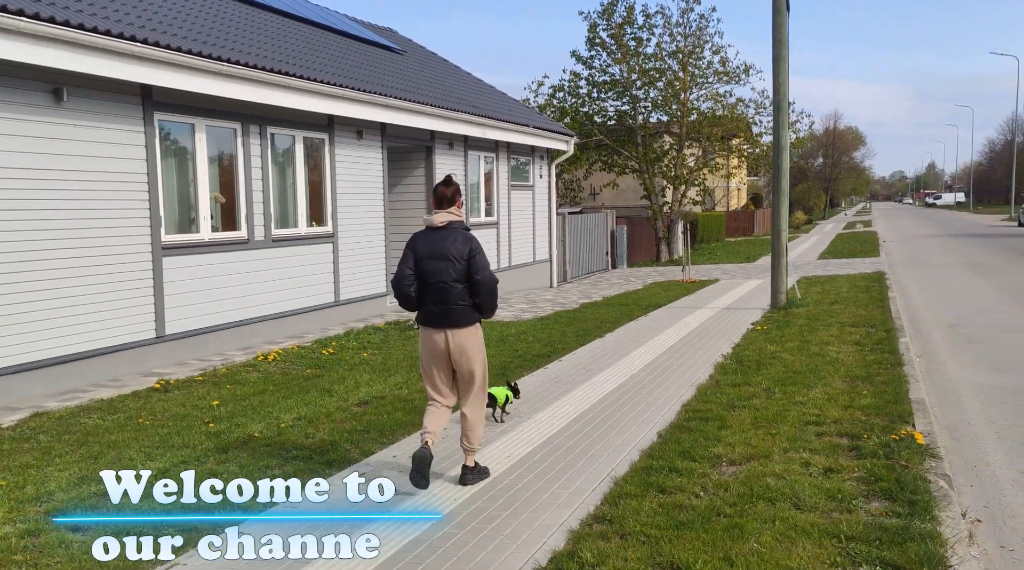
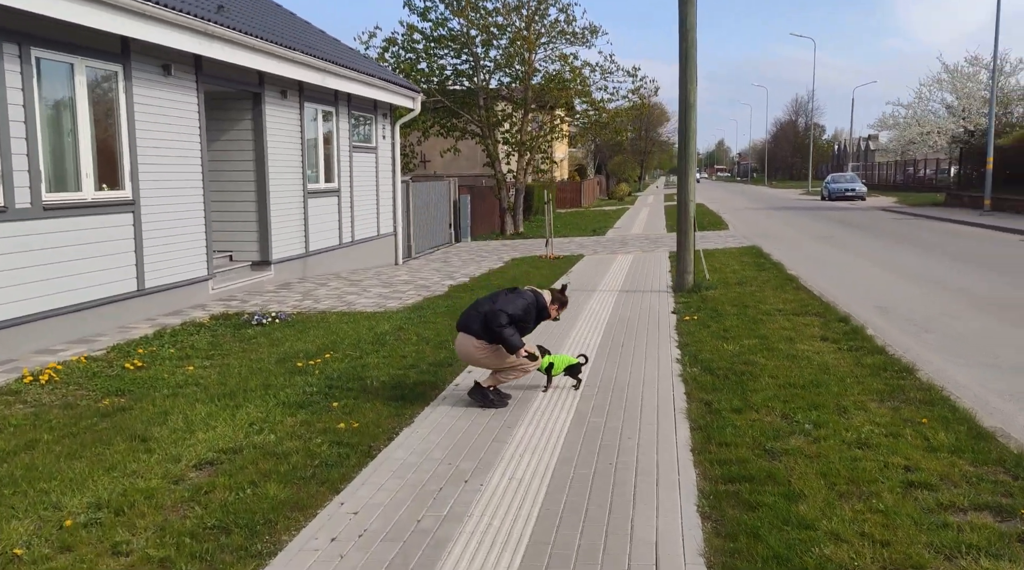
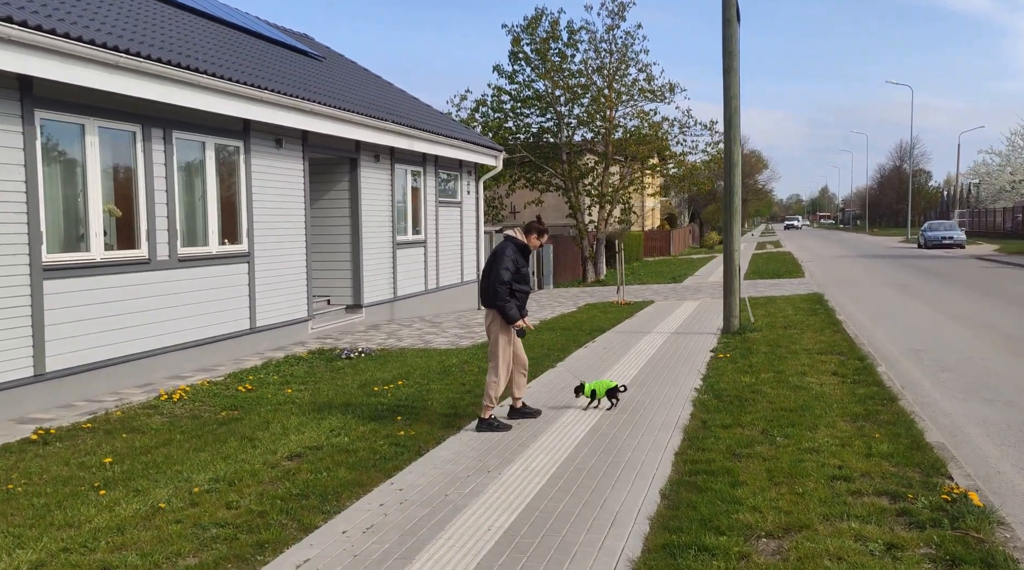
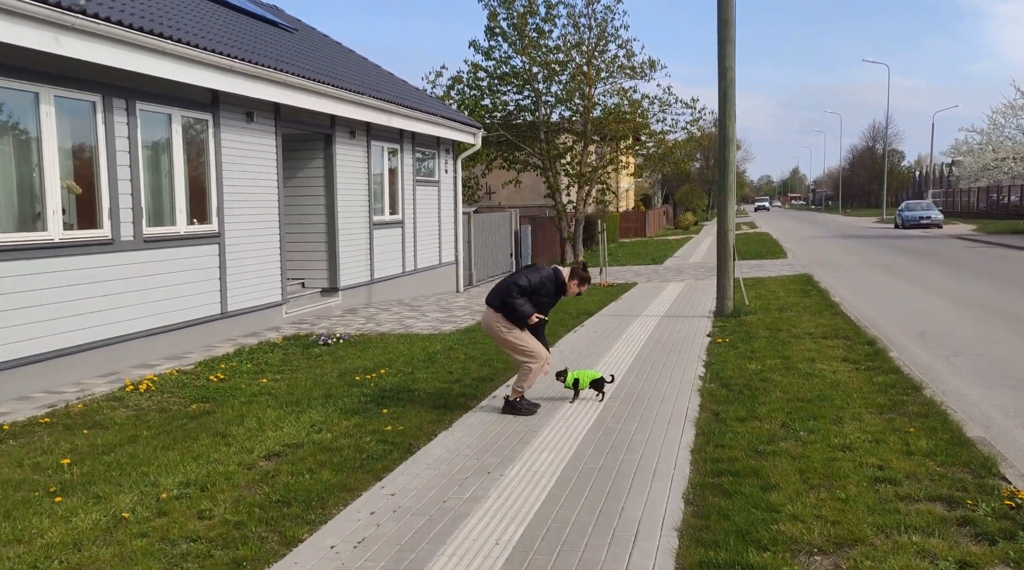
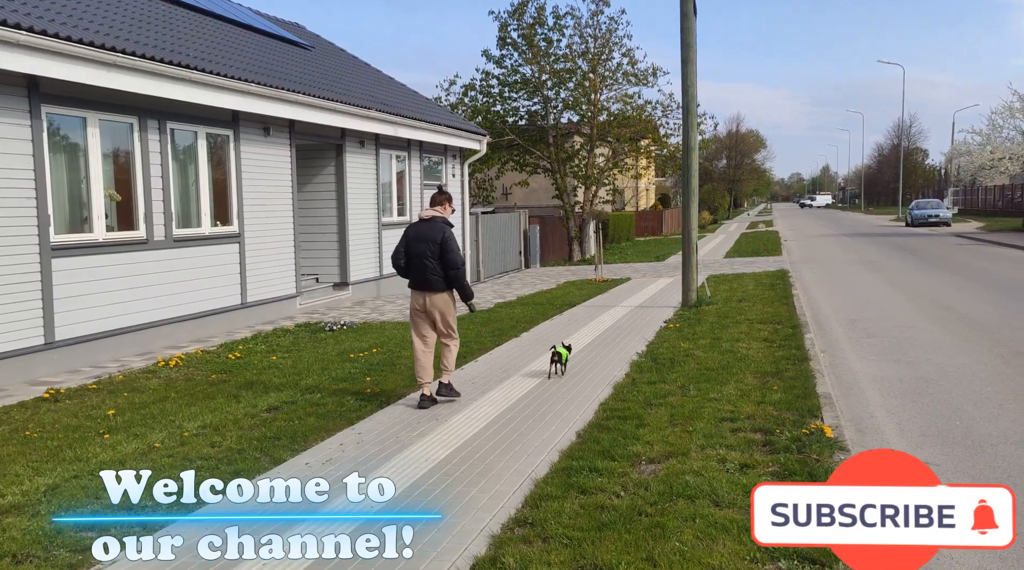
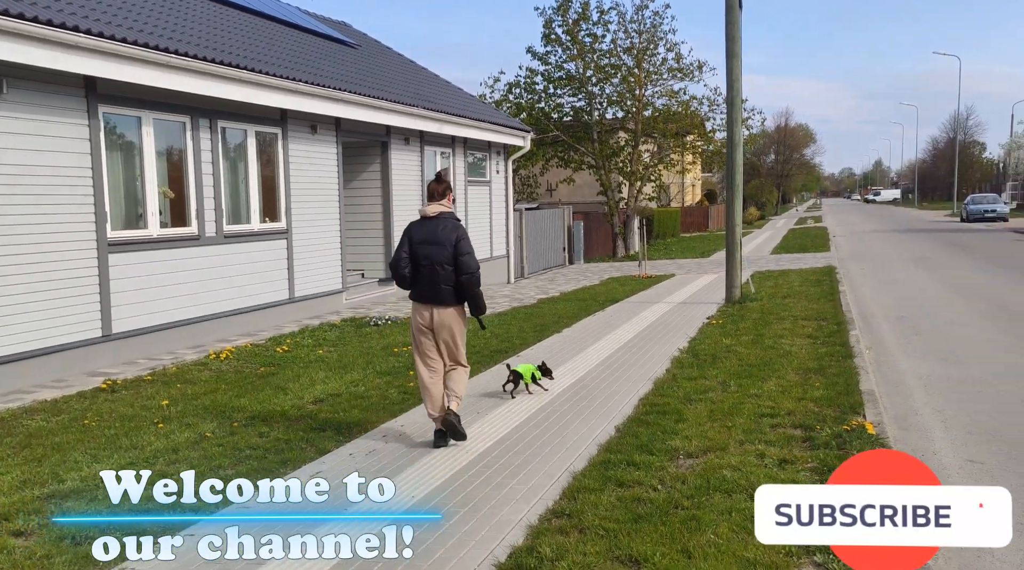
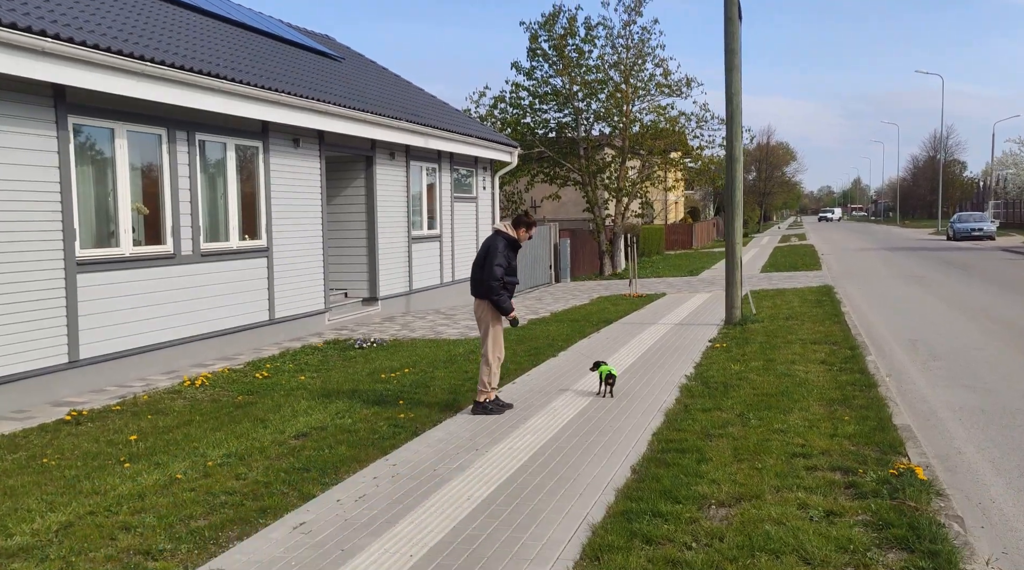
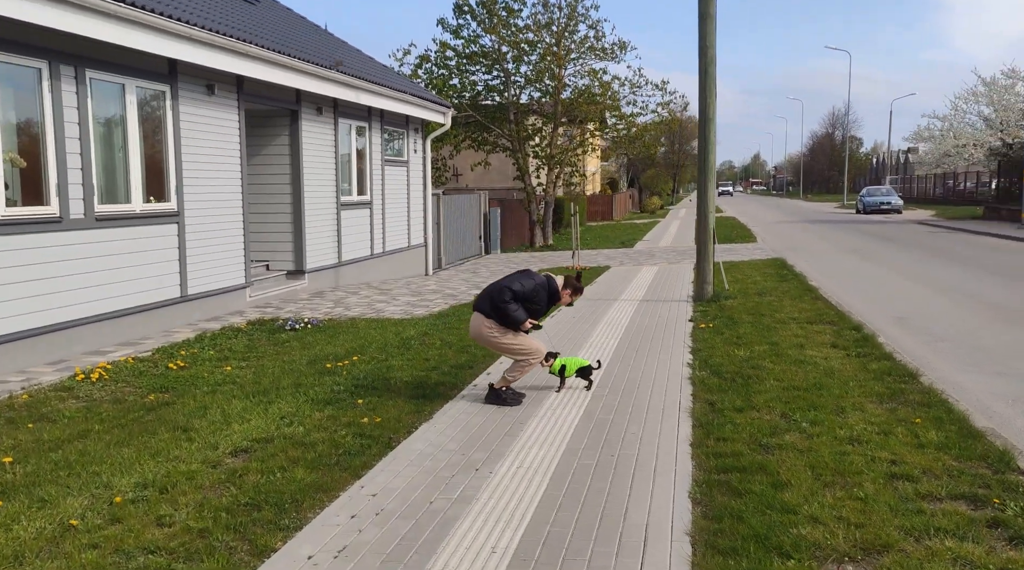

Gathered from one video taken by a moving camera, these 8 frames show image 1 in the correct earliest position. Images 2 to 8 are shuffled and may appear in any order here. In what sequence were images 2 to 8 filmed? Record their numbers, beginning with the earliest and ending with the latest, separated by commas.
6, 5, 7, 3, 4, 8, 2
